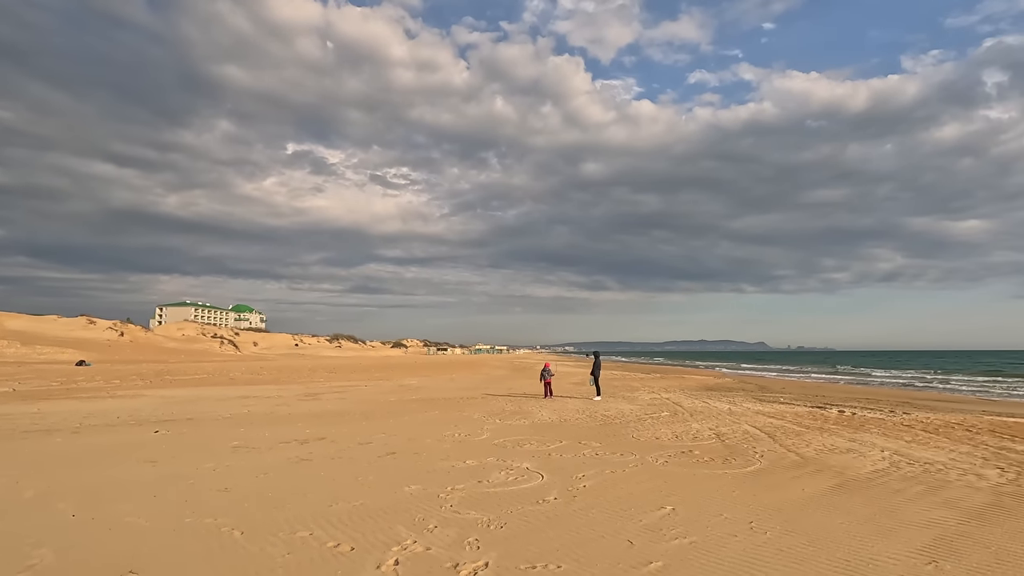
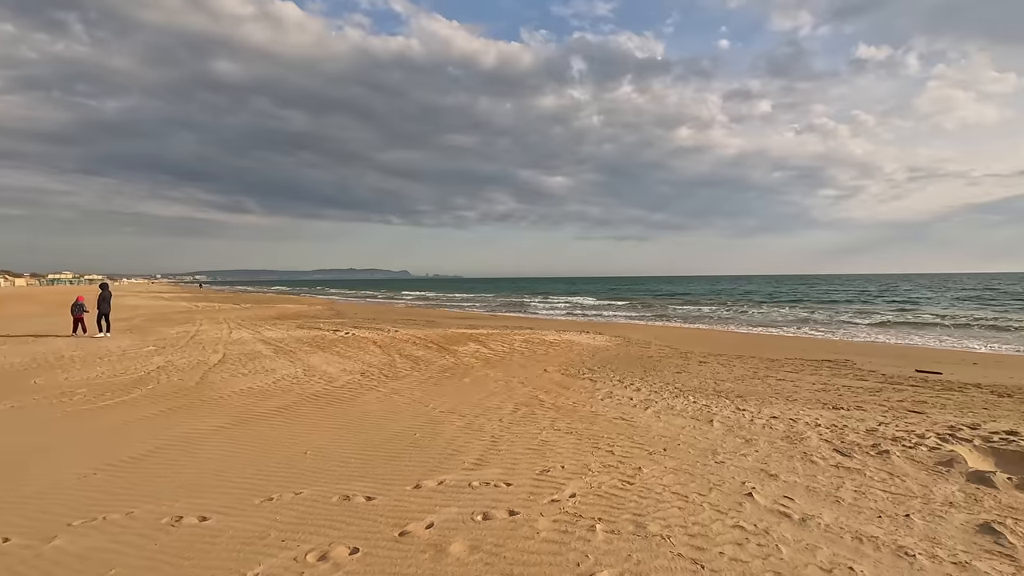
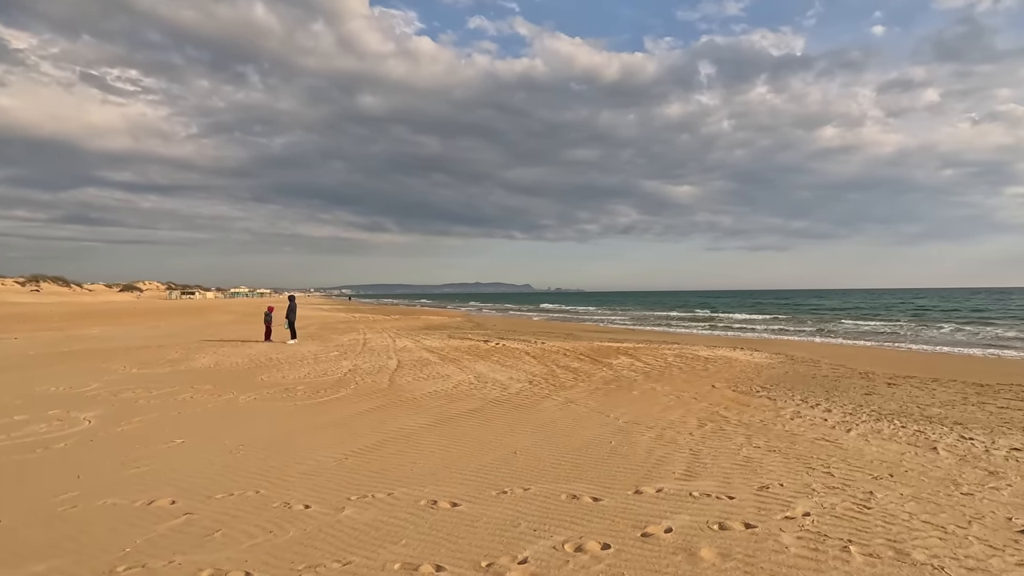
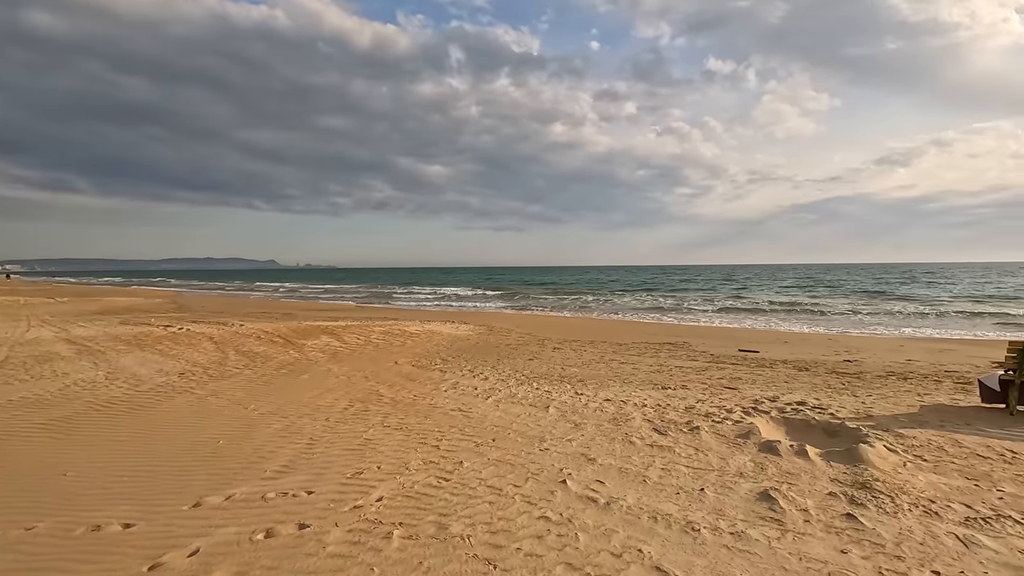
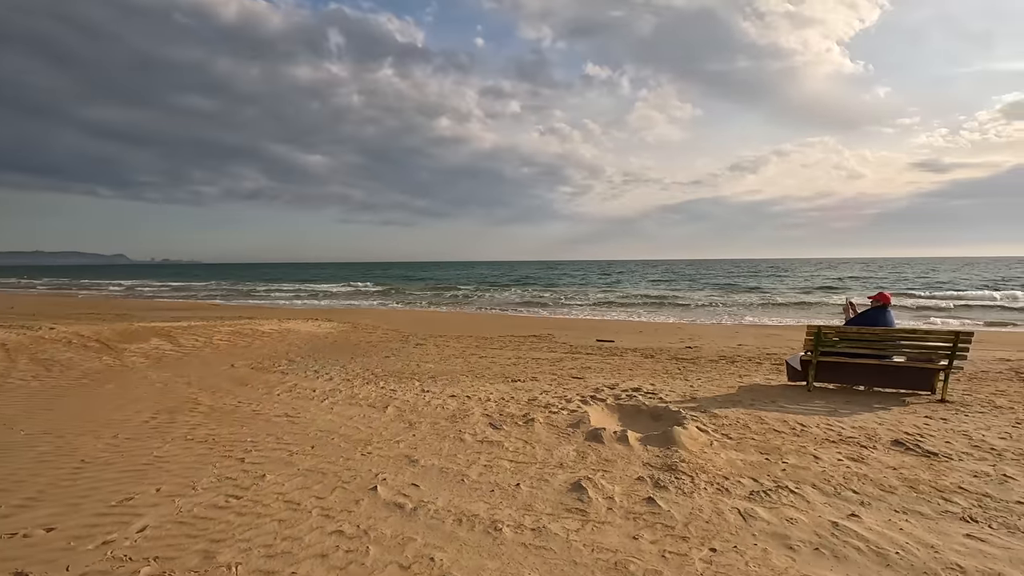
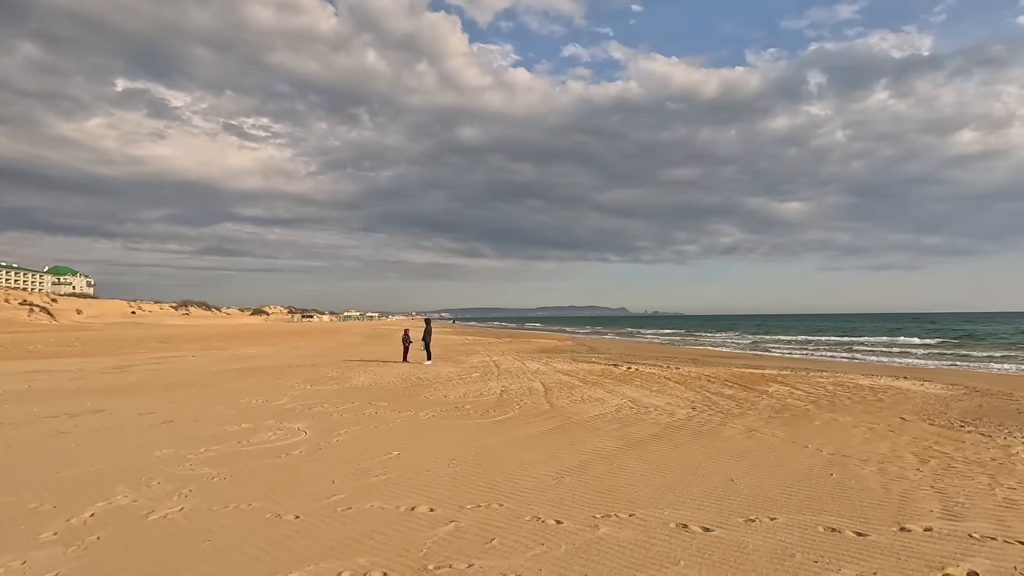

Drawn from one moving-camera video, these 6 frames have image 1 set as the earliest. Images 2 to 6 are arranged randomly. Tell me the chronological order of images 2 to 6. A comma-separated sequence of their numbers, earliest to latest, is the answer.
6, 3, 2, 4, 5
